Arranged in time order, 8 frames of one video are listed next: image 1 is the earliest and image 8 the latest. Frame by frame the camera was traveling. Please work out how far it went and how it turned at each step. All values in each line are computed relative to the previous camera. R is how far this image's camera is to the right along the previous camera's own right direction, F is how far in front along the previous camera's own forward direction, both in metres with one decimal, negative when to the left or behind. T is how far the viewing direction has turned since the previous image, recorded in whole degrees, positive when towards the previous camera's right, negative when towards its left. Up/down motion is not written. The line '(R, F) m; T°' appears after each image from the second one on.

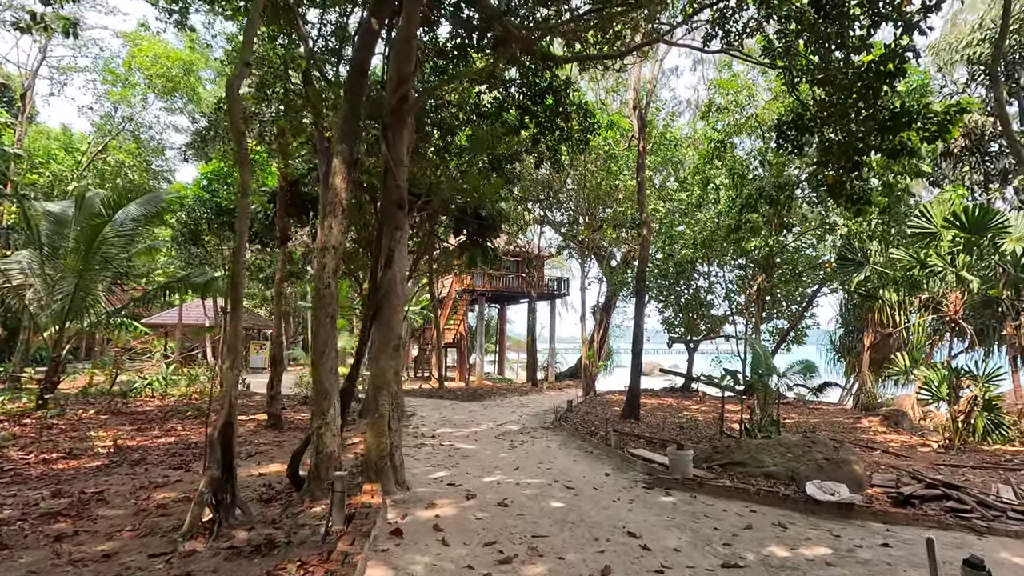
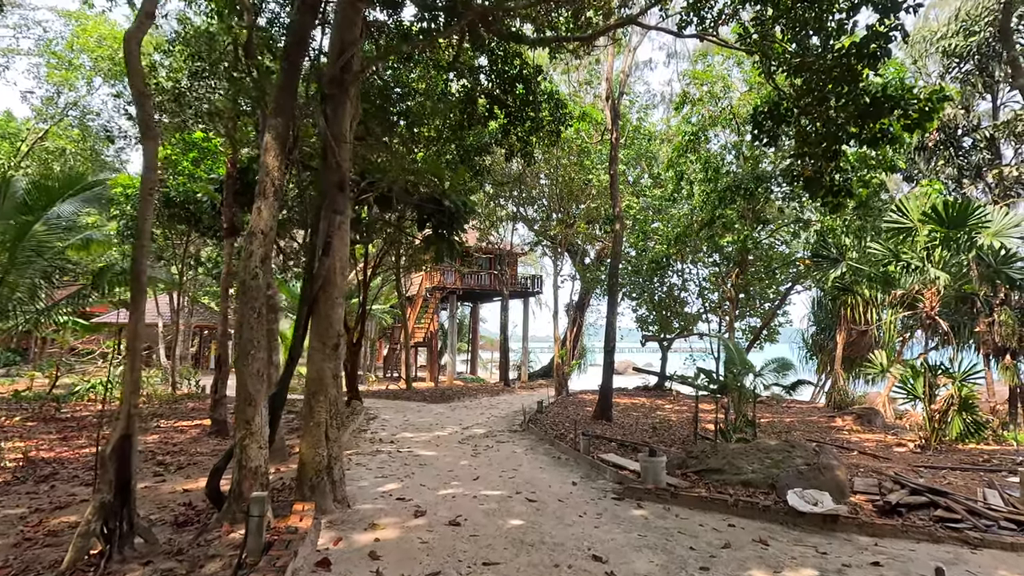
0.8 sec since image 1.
(+0.2, +0.5) m; +3°
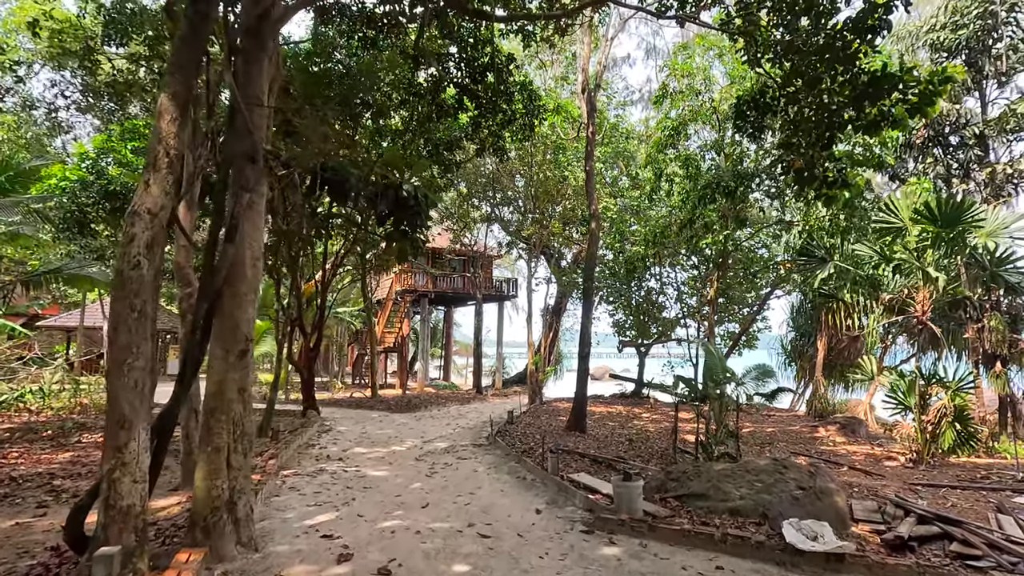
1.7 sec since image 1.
(+0.2, +0.7) m; +2°
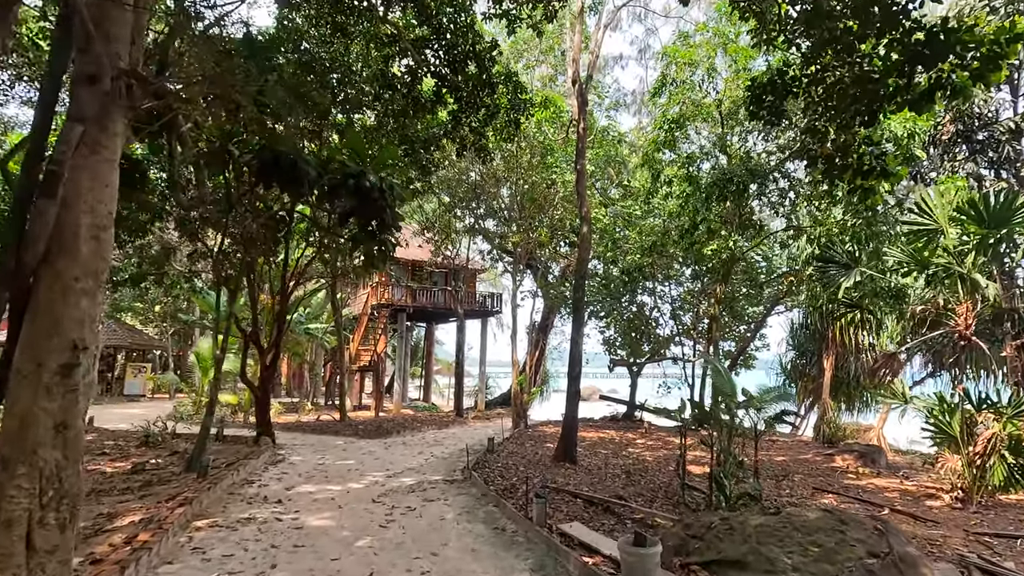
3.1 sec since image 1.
(+0.1, +1.2) m; +1°
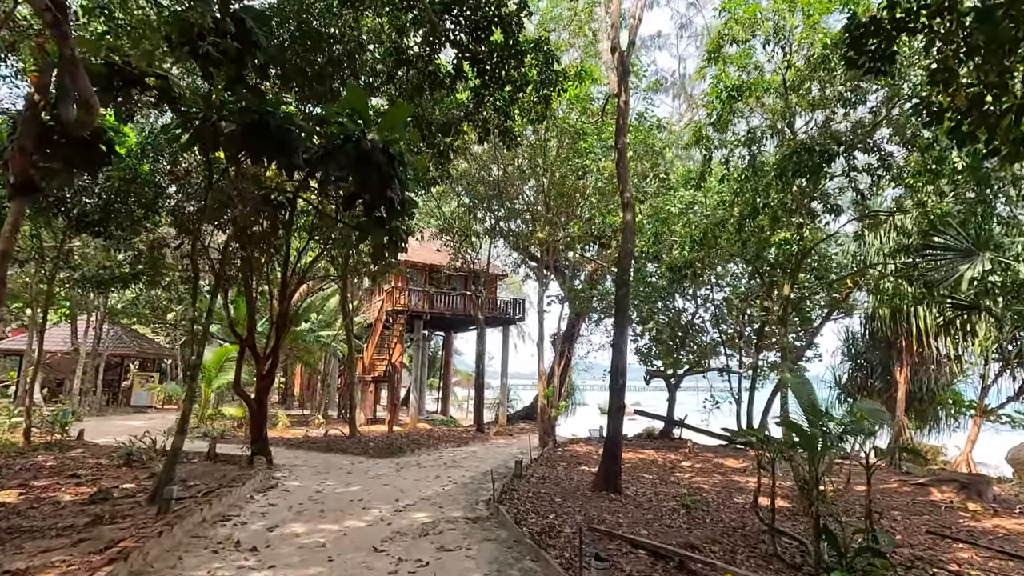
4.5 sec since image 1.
(-0.2, +1.3) m; -2°
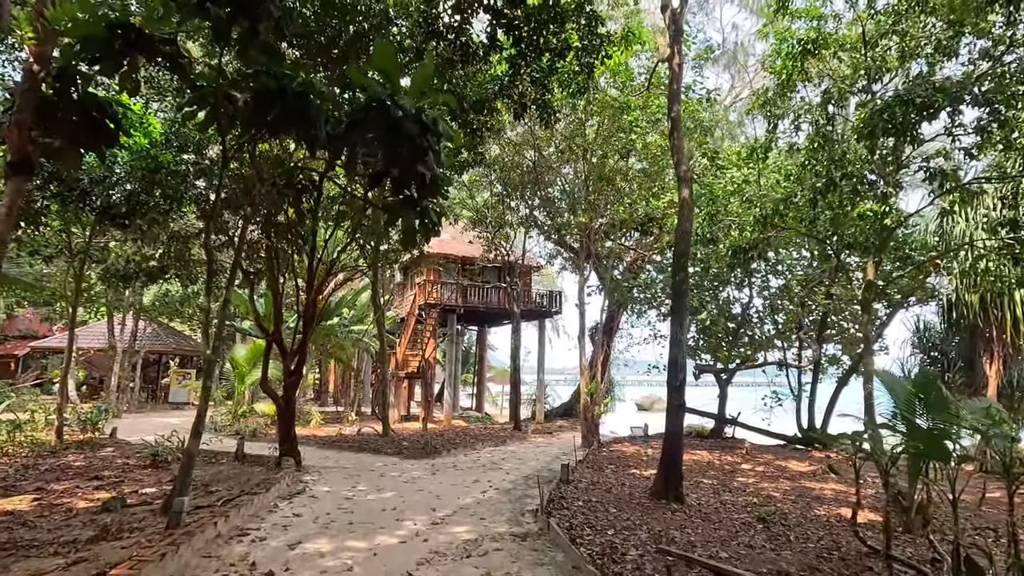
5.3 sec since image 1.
(-0.2, +0.8) m; -3°
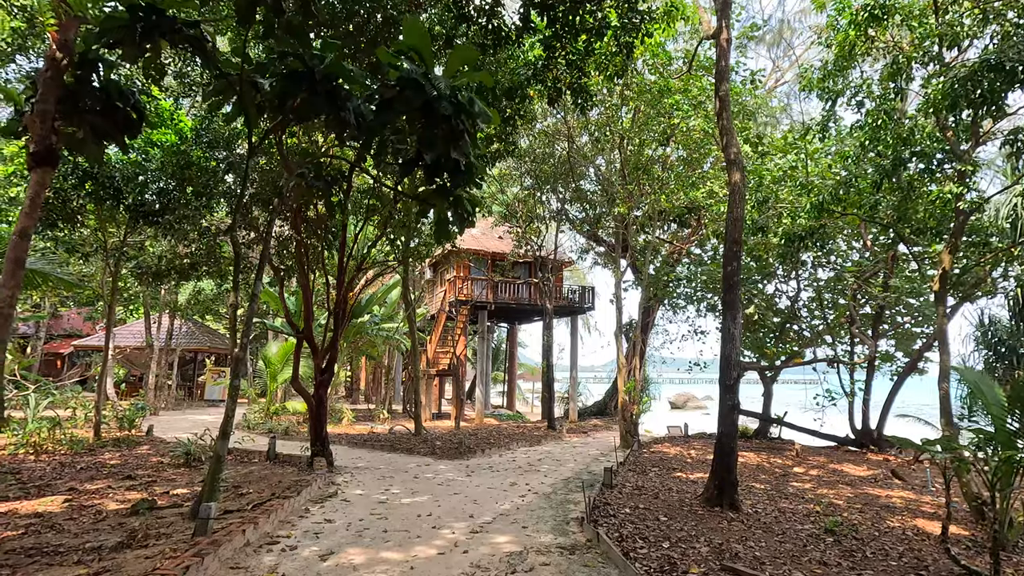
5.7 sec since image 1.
(-0.1, +0.4) m; -3°
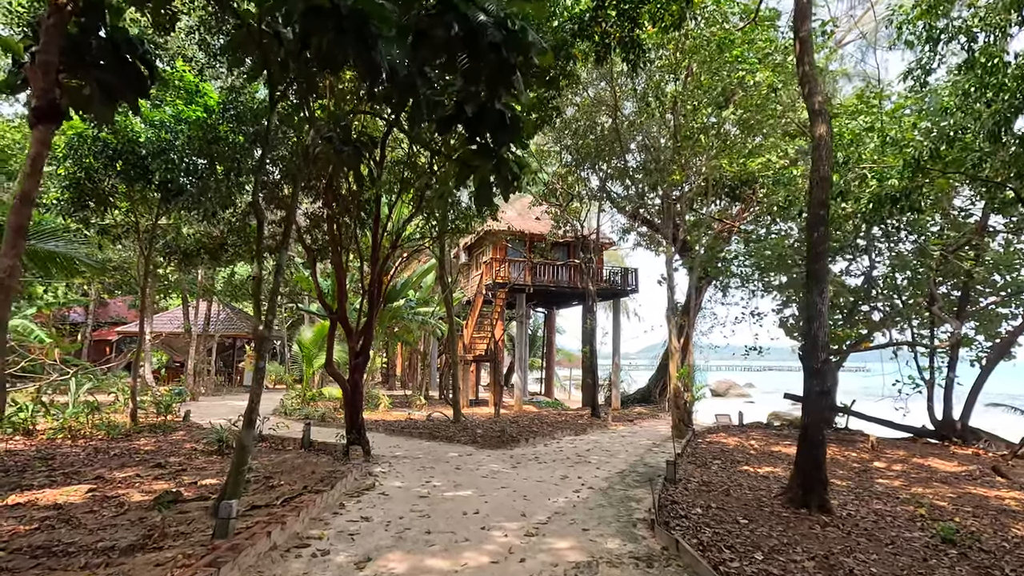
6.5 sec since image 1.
(-0.2, +0.7) m; -3°
